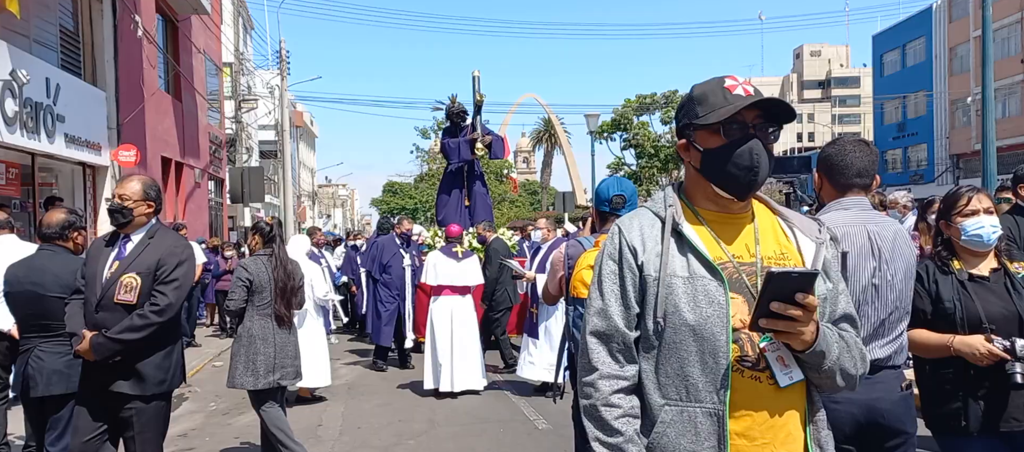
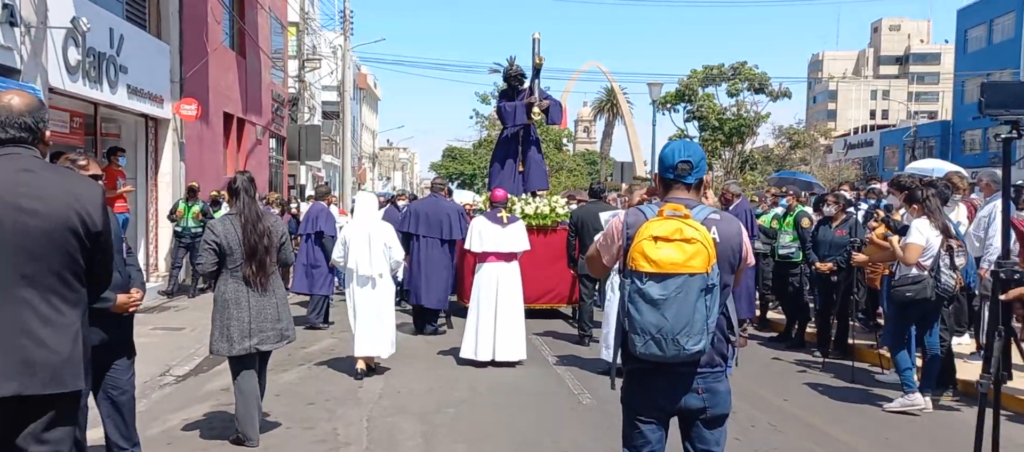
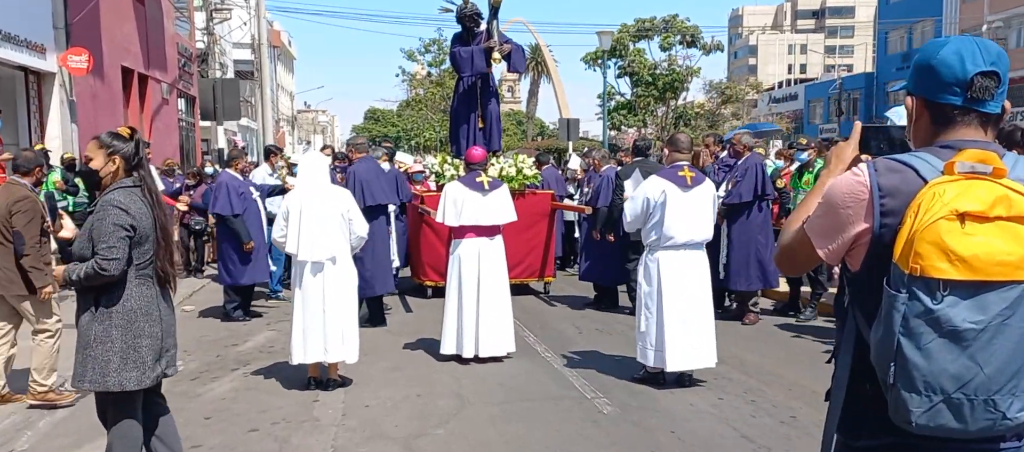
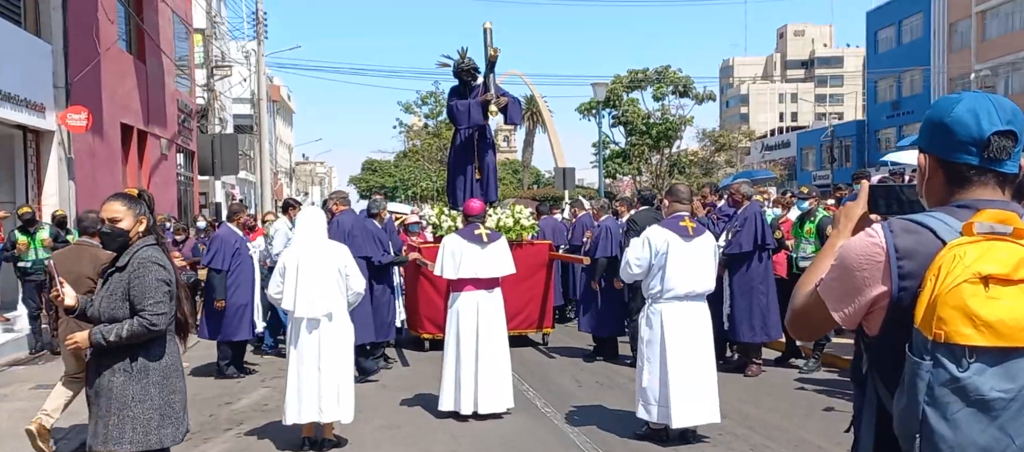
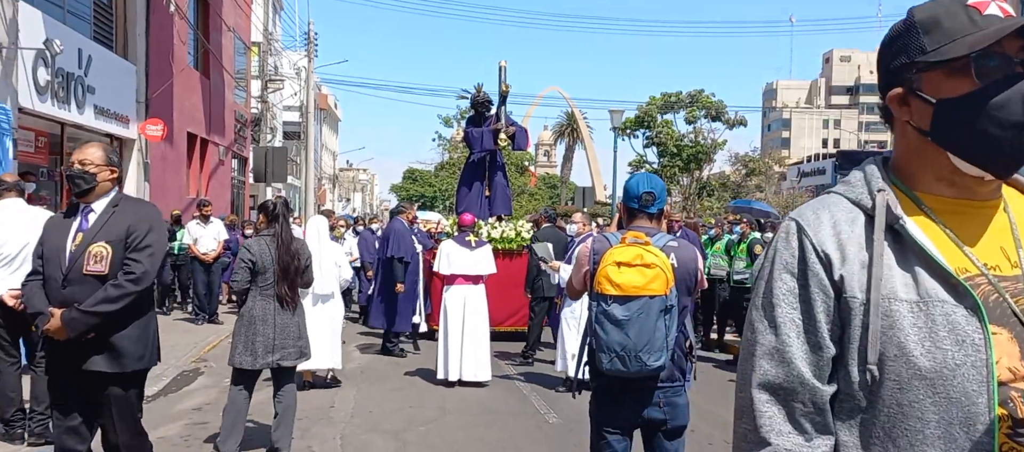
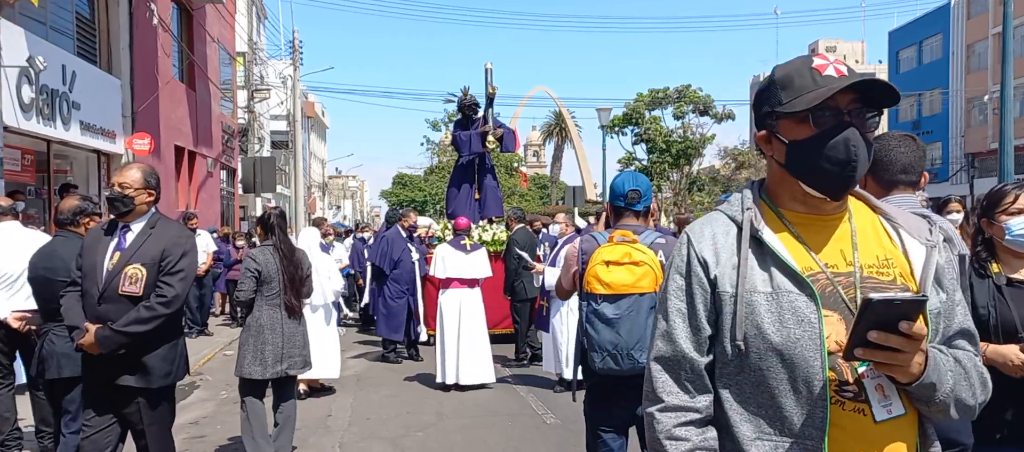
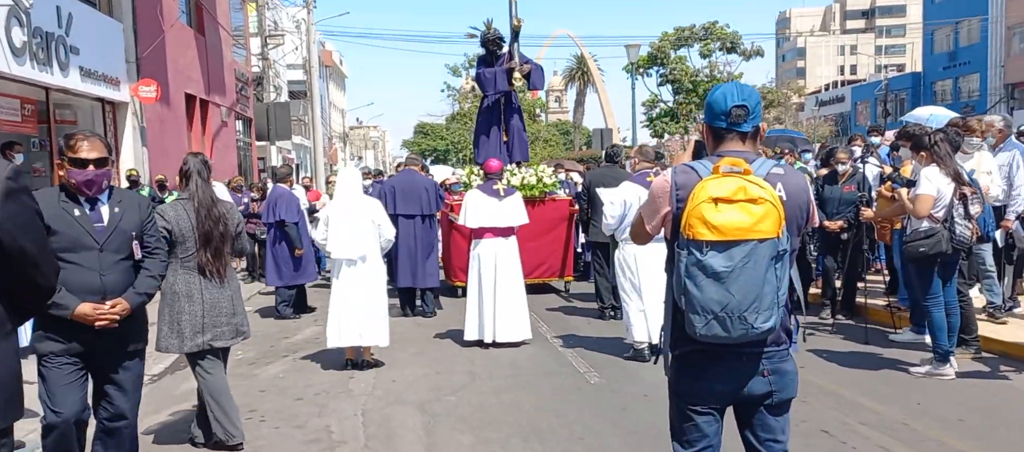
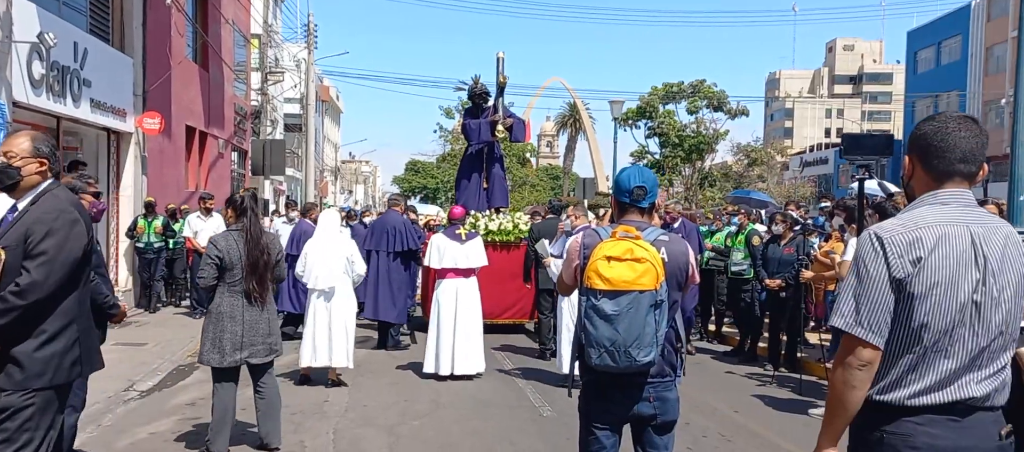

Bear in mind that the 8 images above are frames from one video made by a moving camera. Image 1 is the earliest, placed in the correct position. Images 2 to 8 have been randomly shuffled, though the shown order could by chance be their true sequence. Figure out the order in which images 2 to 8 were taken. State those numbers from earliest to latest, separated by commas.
6, 5, 8, 2, 7, 3, 4
